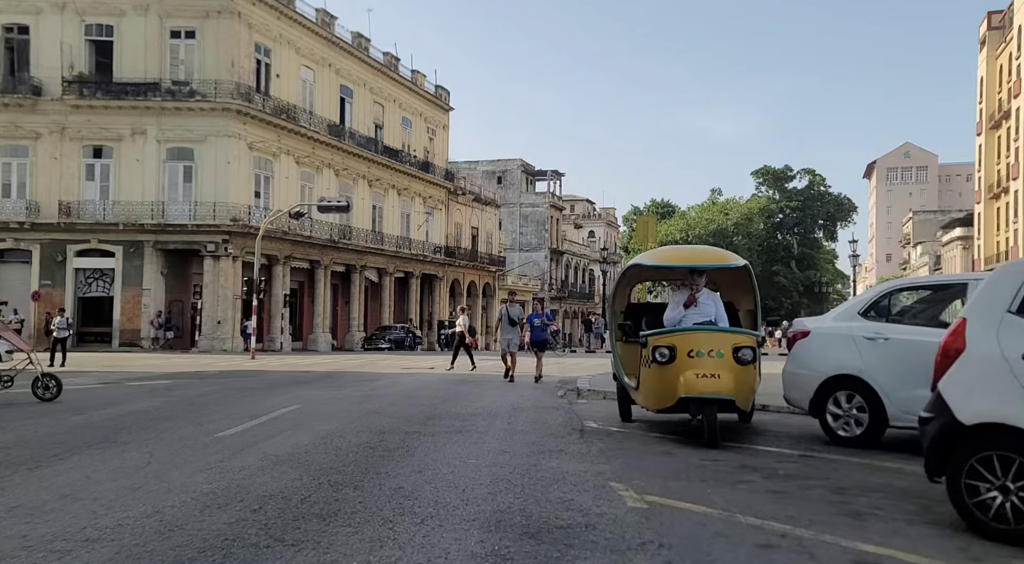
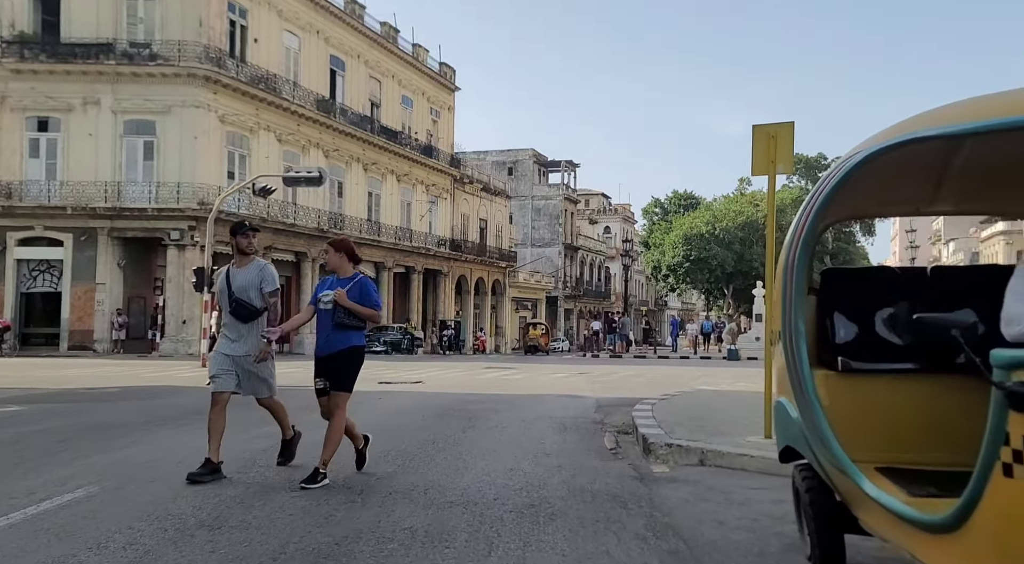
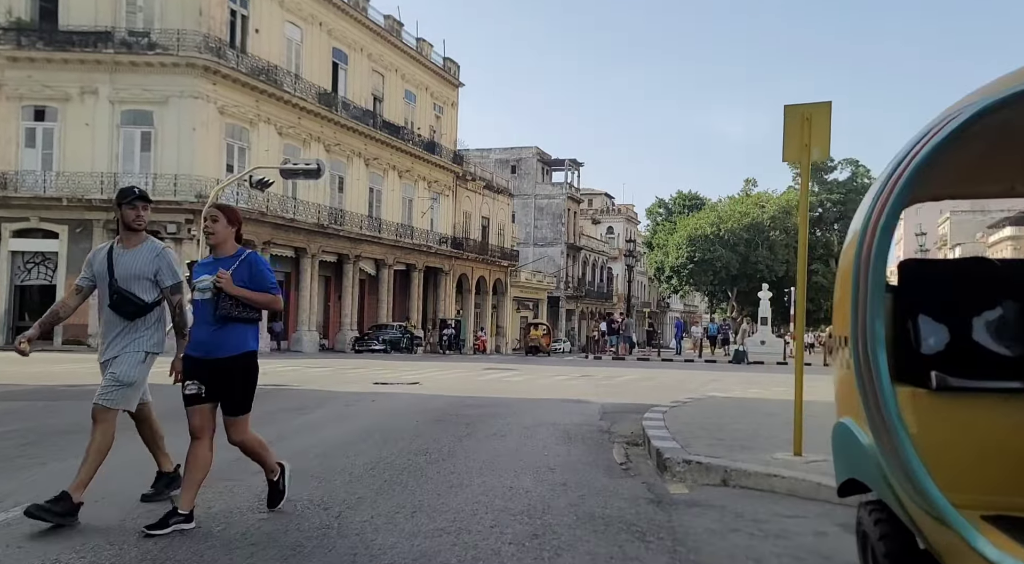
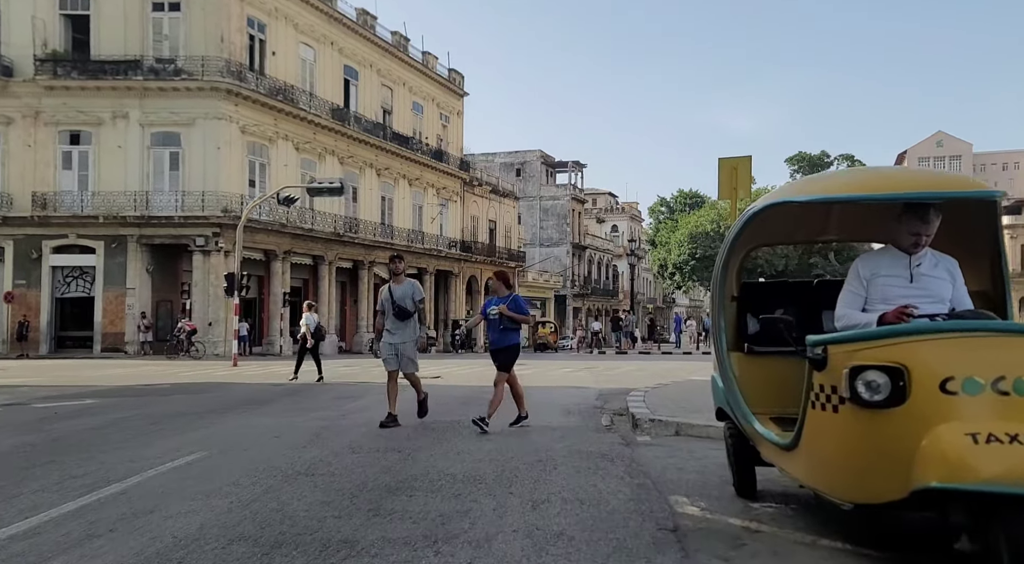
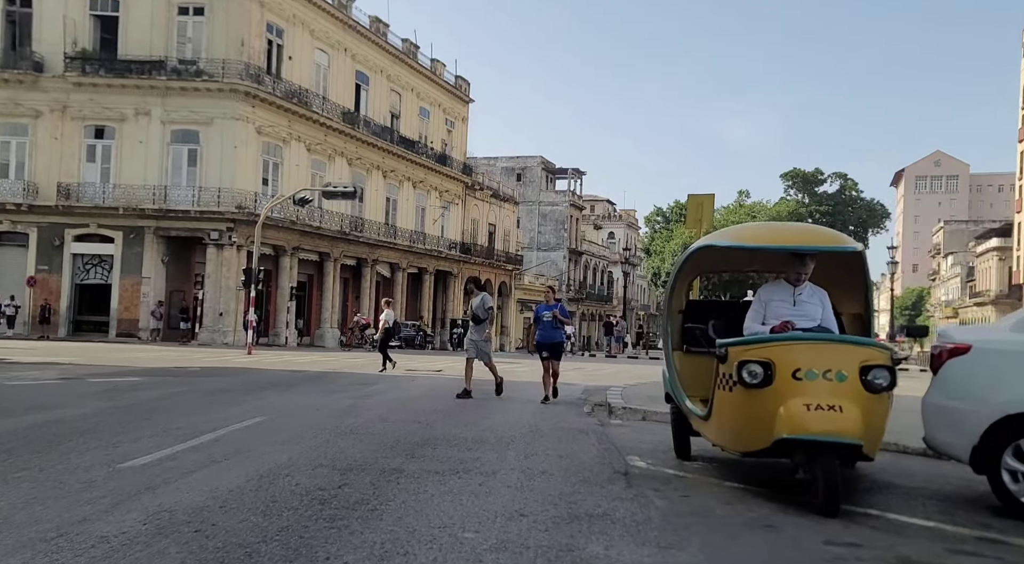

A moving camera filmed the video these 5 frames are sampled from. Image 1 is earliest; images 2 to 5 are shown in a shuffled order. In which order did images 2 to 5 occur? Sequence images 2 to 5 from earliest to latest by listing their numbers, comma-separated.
5, 4, 2, 3
